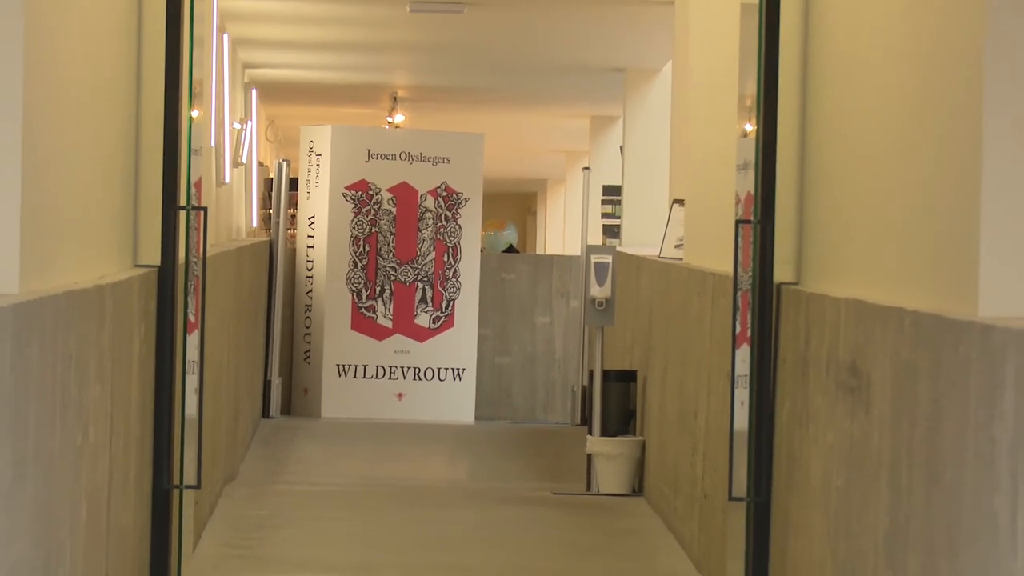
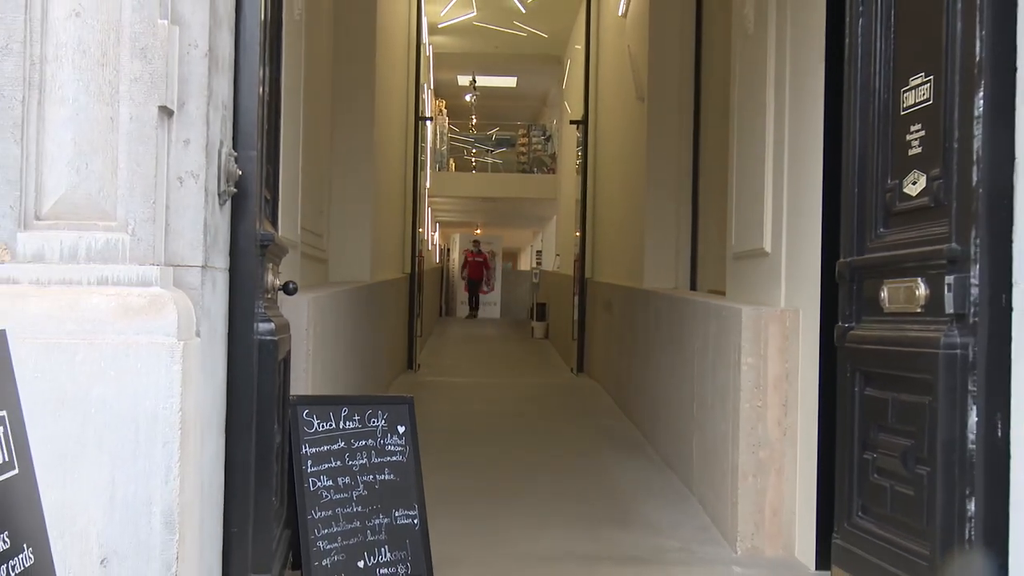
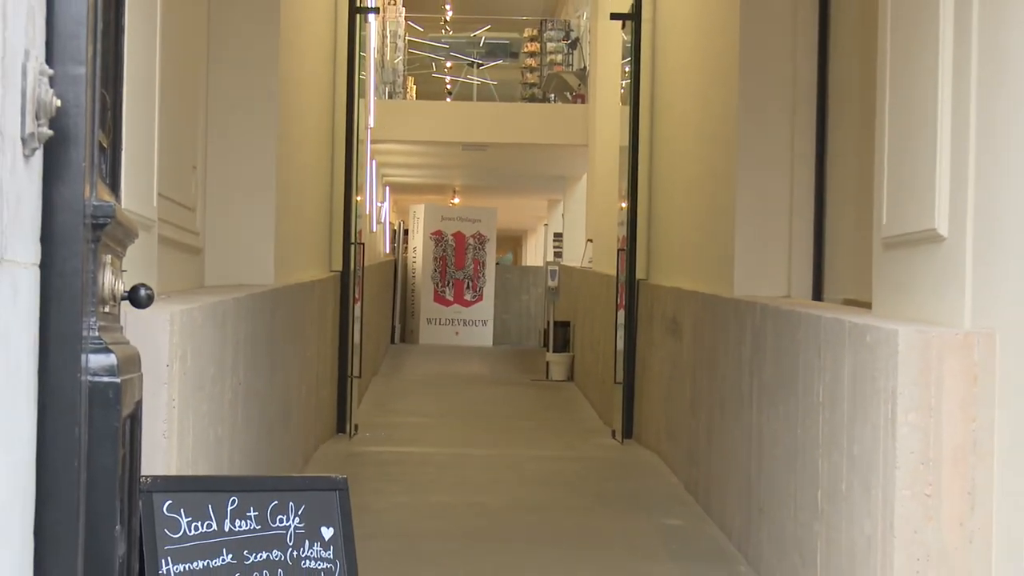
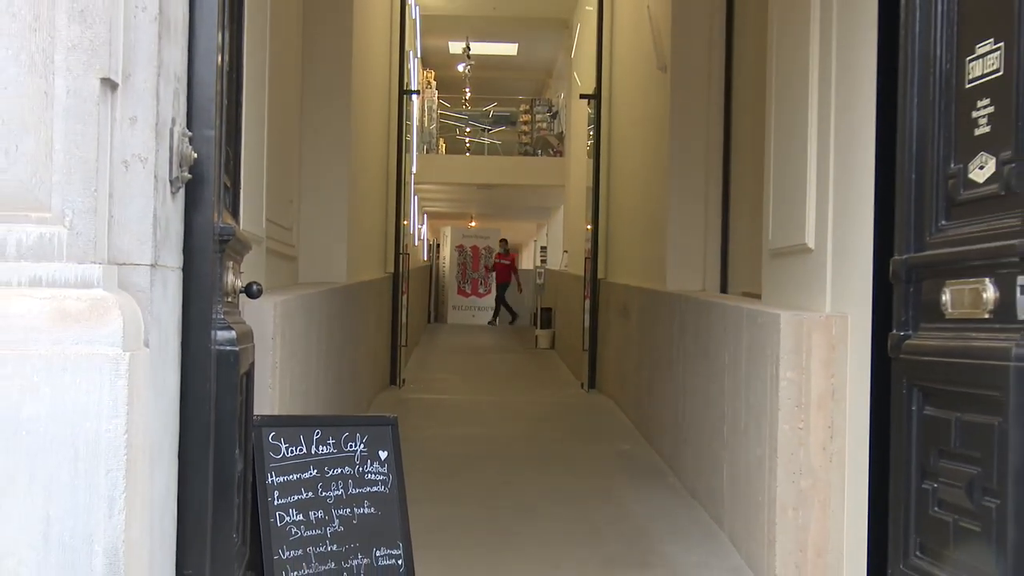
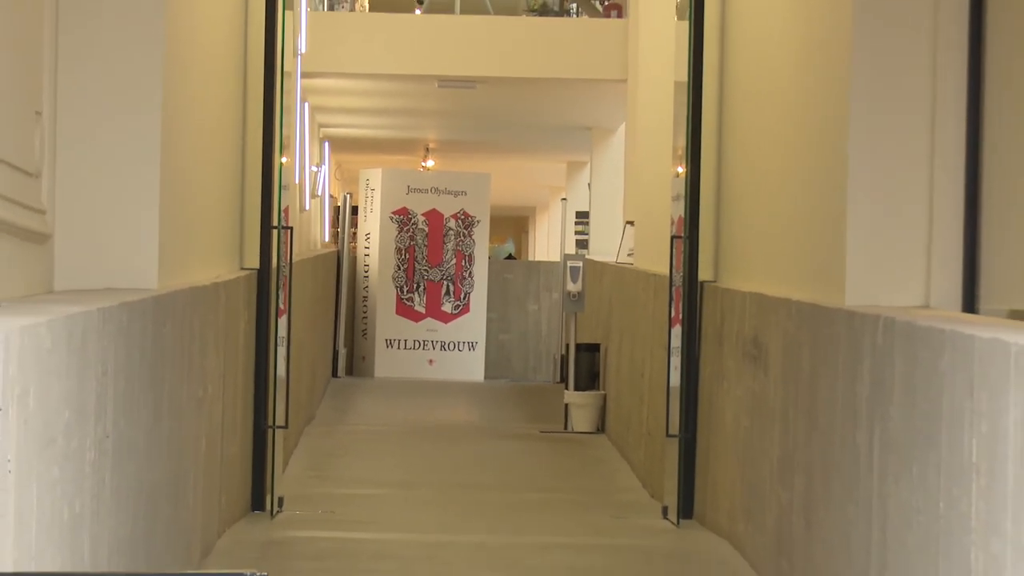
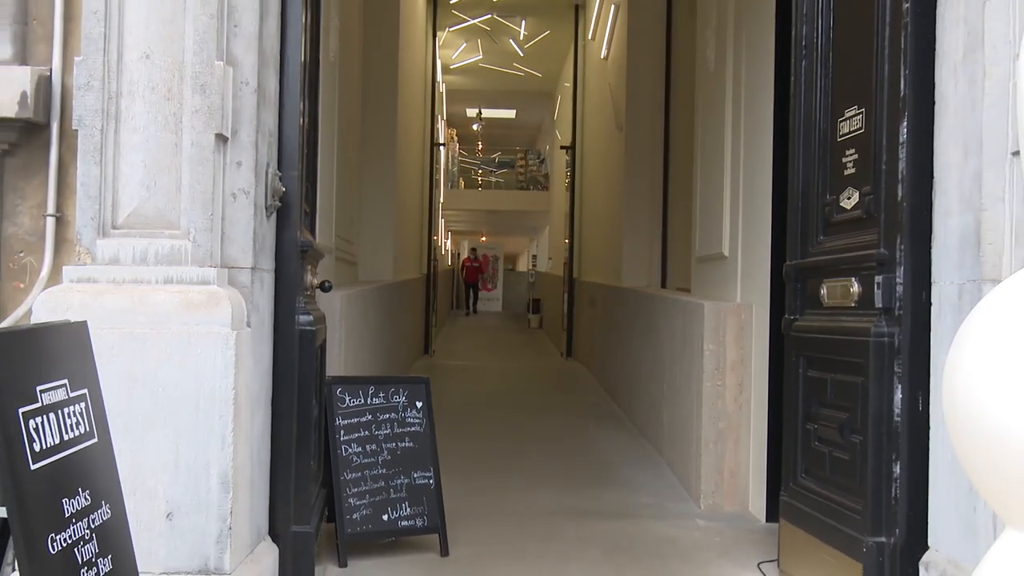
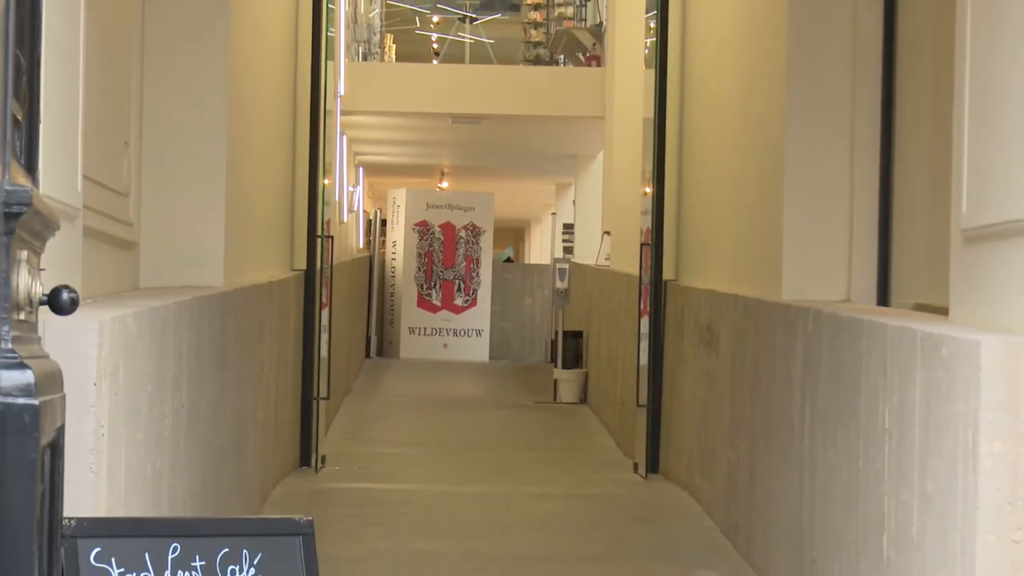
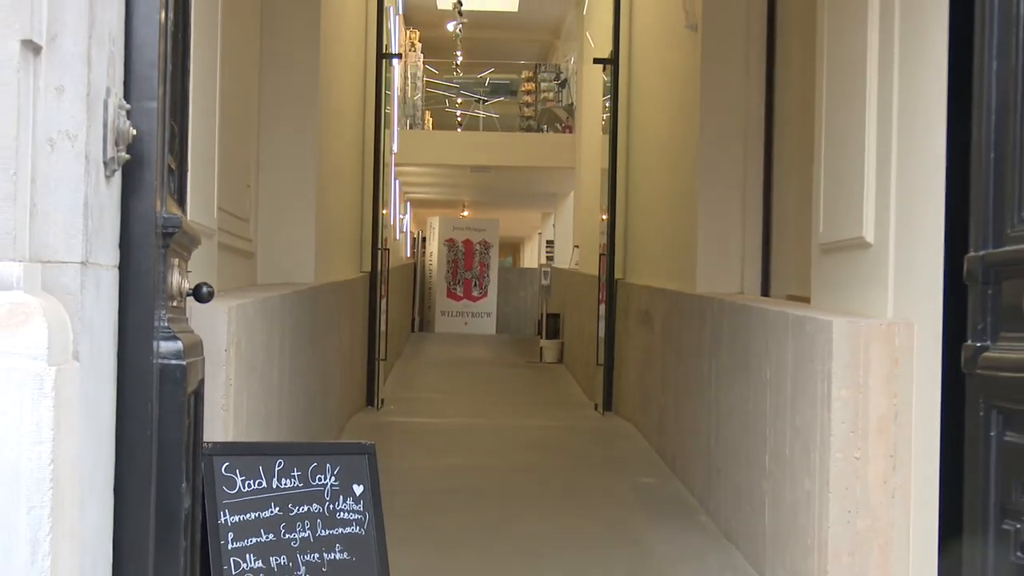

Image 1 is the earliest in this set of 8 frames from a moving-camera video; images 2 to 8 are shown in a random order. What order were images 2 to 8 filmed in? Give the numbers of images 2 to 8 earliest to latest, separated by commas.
5, 7, 3, 8, 4, 2, 6
